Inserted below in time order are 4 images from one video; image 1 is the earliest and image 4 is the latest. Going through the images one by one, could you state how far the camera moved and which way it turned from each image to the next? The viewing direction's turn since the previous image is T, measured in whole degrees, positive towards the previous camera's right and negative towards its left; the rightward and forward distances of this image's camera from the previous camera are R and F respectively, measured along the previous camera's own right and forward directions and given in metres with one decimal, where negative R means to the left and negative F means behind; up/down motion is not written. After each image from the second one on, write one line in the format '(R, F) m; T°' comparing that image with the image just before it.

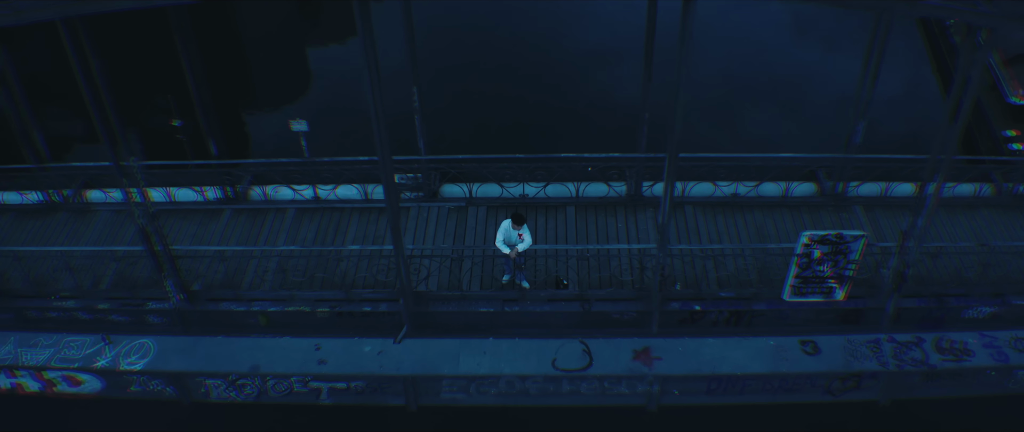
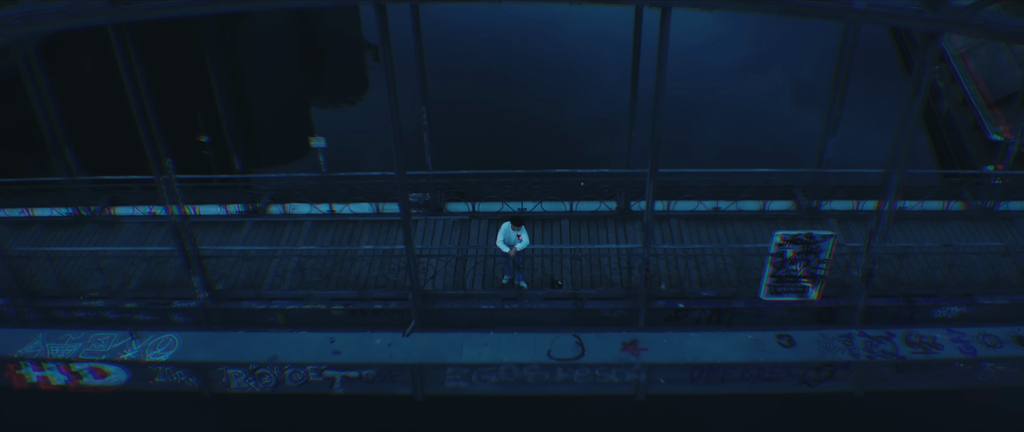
(0.0, -0.7) m; 0°
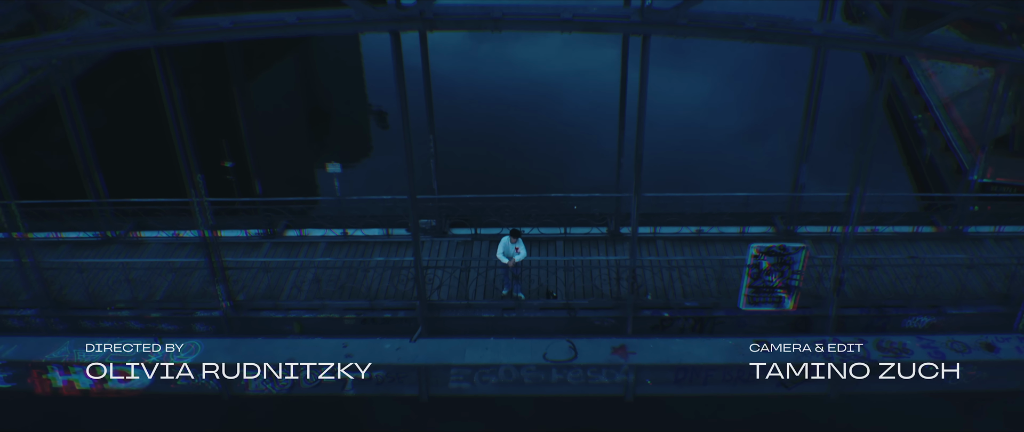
(0.0, -0.7) m; 0°
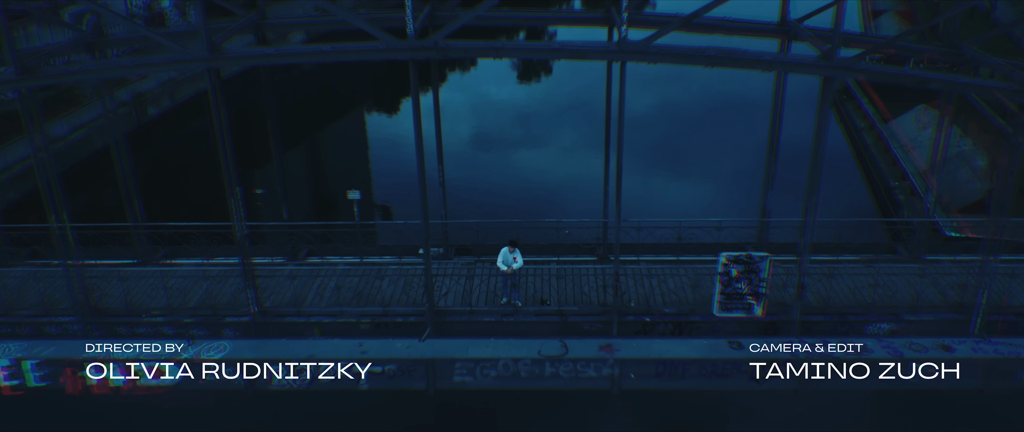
(-0.1, -1.2) m; +1°
